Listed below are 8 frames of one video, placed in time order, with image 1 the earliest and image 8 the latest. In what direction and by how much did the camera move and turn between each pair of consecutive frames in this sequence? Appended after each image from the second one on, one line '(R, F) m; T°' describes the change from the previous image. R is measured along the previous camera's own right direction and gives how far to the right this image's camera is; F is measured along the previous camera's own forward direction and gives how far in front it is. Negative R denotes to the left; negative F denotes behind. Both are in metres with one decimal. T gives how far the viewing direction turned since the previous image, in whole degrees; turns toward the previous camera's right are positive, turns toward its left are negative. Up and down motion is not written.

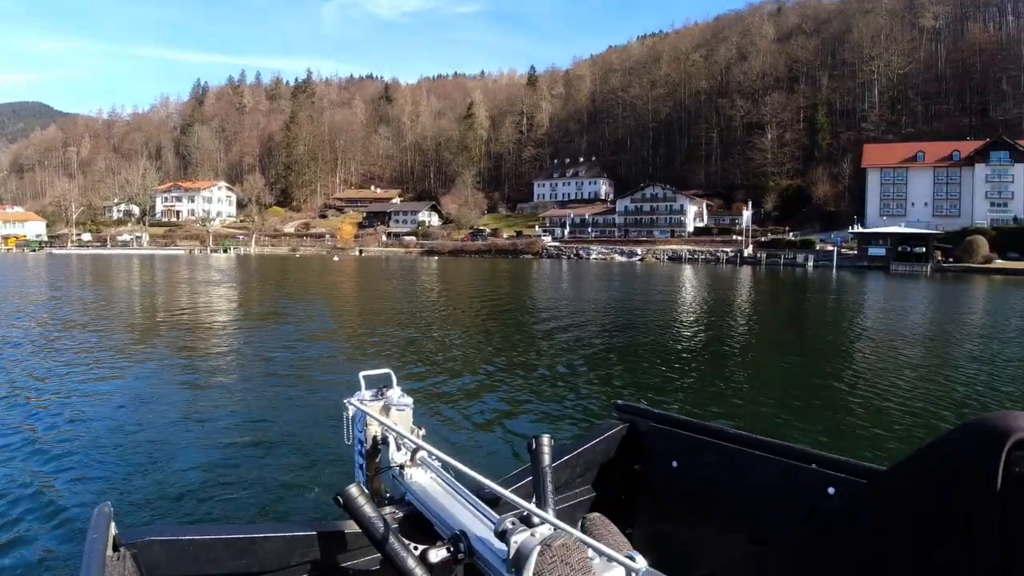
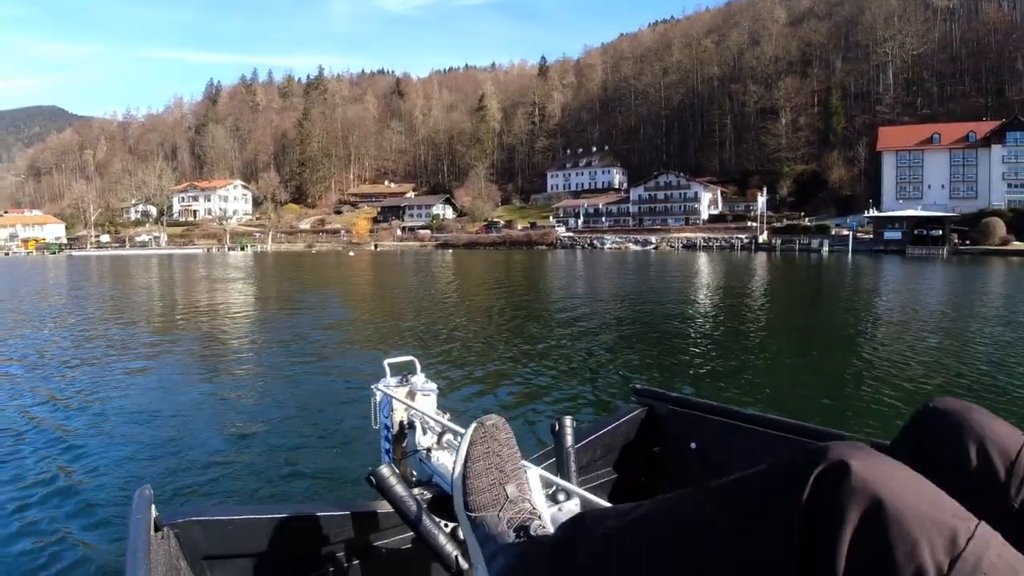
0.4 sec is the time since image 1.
(0.0, -0.1) m; -1°
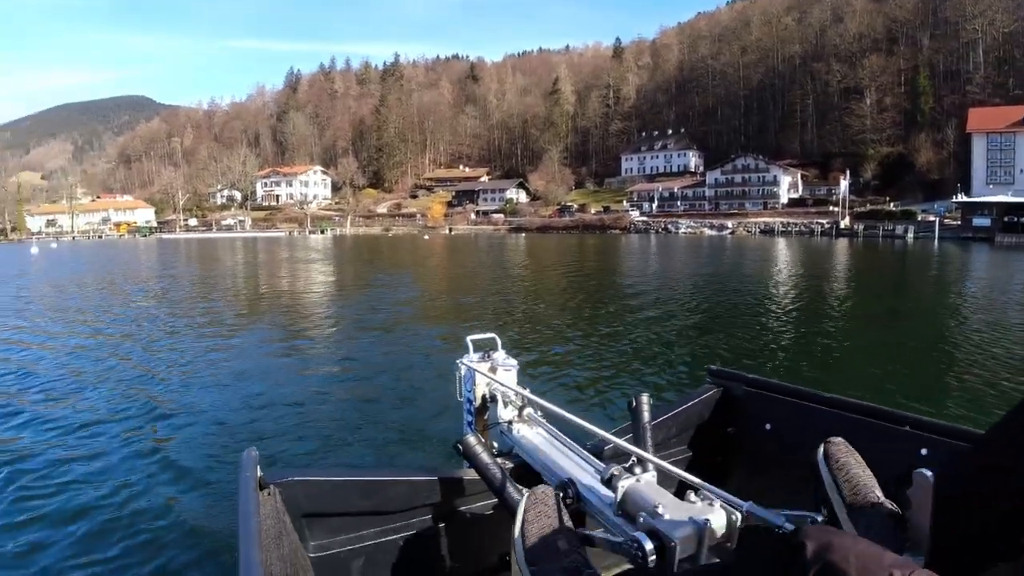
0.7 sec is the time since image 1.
(-0.2, -0.8) m; -6°
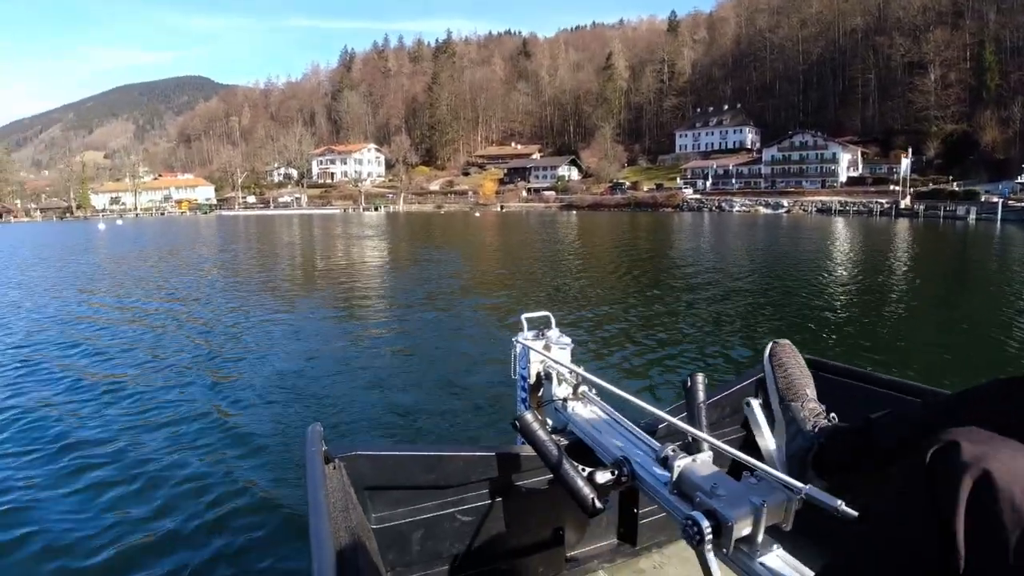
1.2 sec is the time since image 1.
(-0.2, -0.7) m; -4°
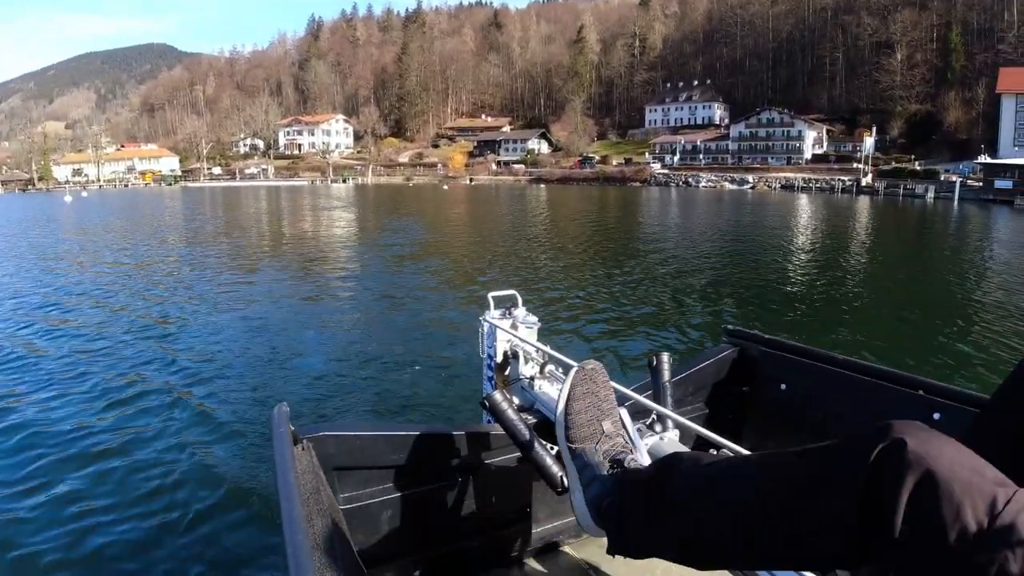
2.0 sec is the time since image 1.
(+0.2, +0.1) m; +2°
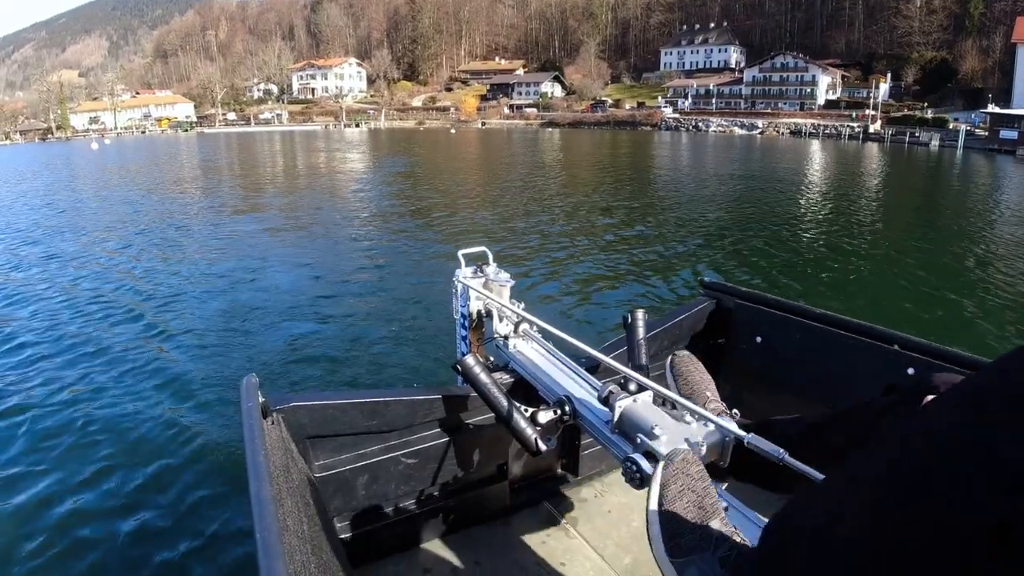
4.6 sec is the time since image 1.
(+0.3, -0.5) m; -1°
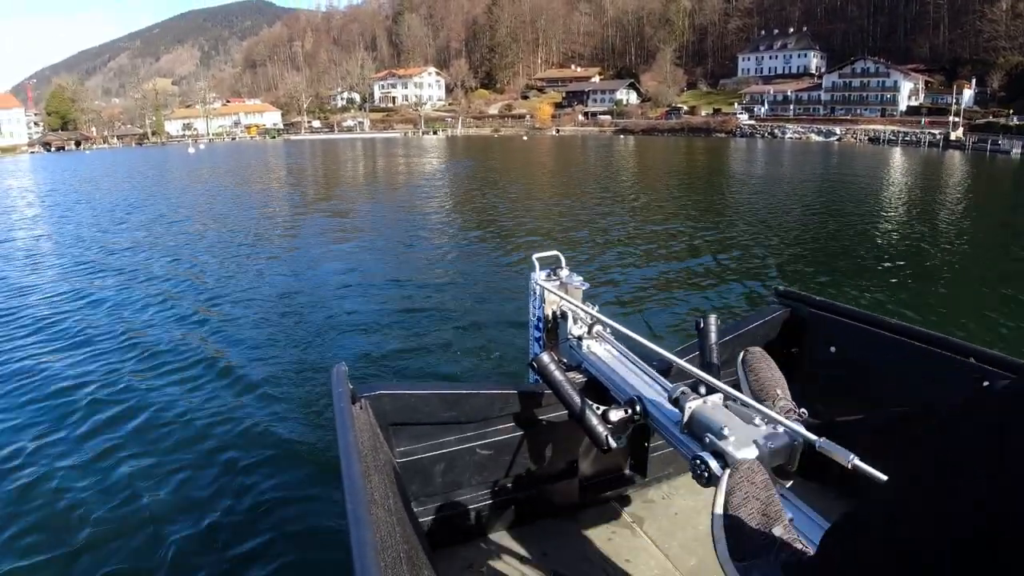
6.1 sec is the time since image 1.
(+0.1, -1.0) m; -6°
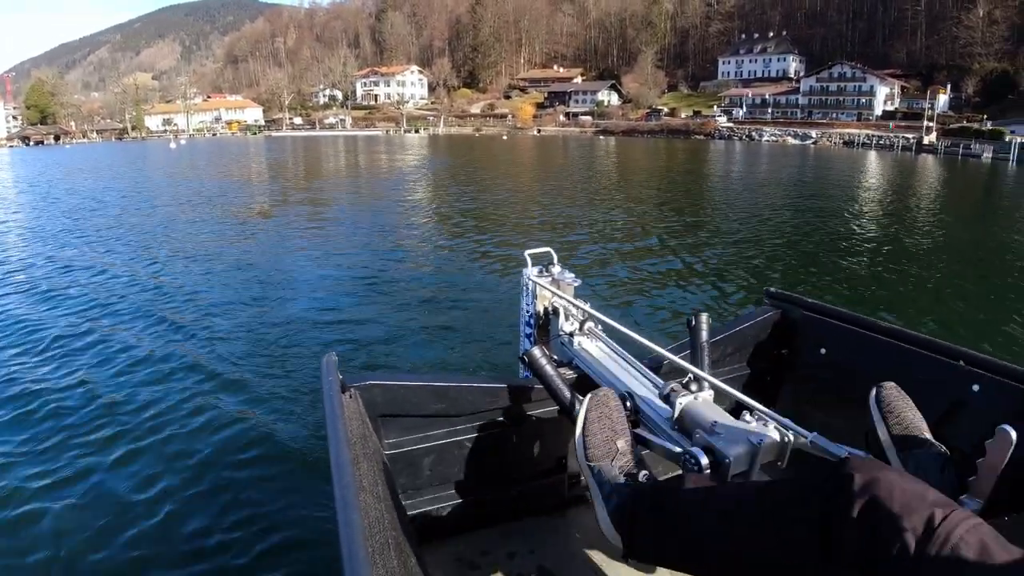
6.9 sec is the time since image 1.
(+0.2, +0.3) m; +2°
